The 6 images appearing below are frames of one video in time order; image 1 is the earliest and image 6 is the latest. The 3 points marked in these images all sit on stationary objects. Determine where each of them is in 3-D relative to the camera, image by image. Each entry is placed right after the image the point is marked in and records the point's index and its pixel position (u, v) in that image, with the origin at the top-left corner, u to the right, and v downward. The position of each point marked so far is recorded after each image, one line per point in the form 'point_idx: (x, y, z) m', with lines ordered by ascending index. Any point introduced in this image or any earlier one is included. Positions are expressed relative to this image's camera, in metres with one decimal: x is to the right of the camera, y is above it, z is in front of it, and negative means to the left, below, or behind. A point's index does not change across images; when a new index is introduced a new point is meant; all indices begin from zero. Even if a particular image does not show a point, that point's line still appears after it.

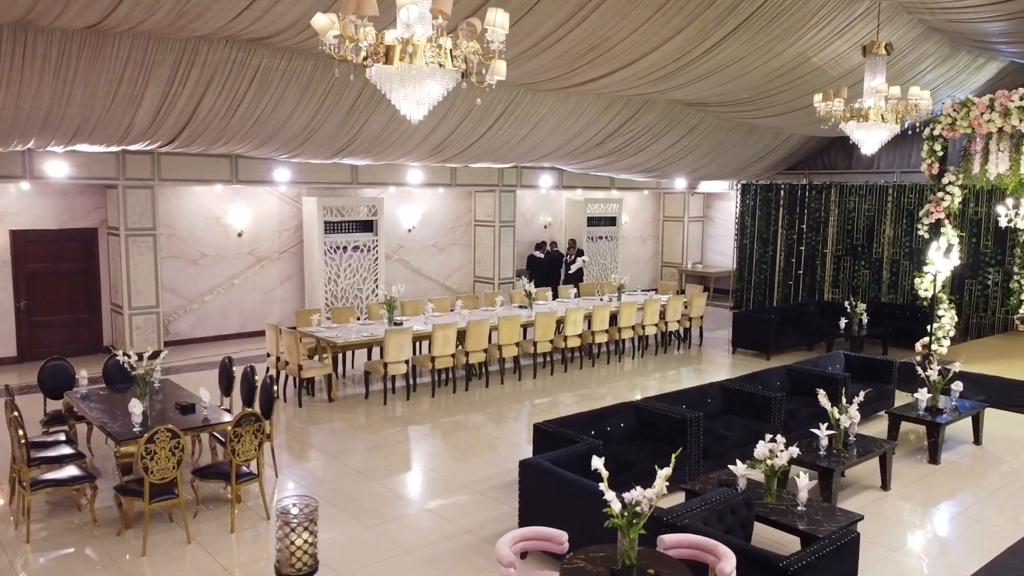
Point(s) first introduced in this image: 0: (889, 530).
0: (+2.6, -1.6, +5.3) m
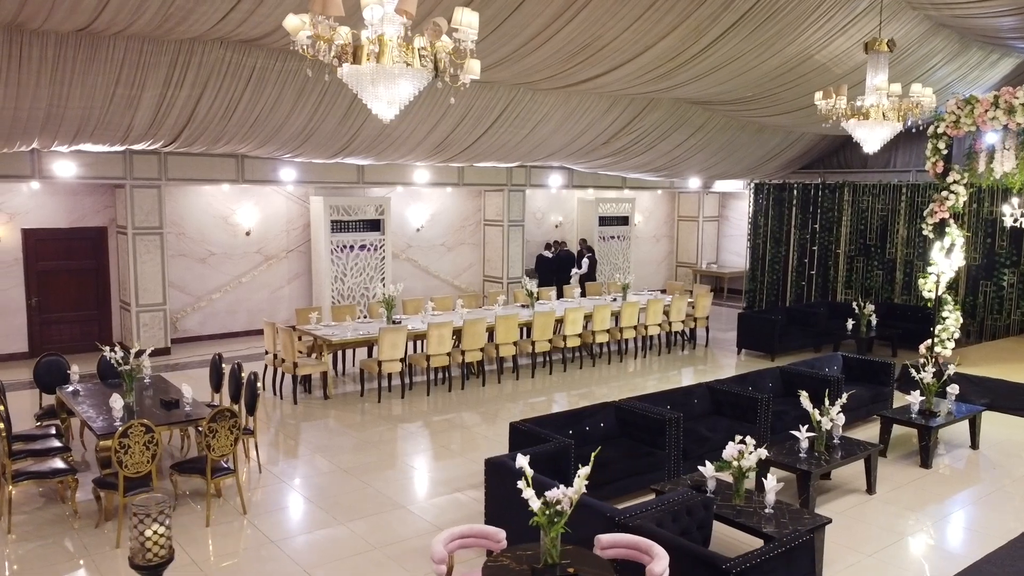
0: (+2.4, -1.7, +5.2) m
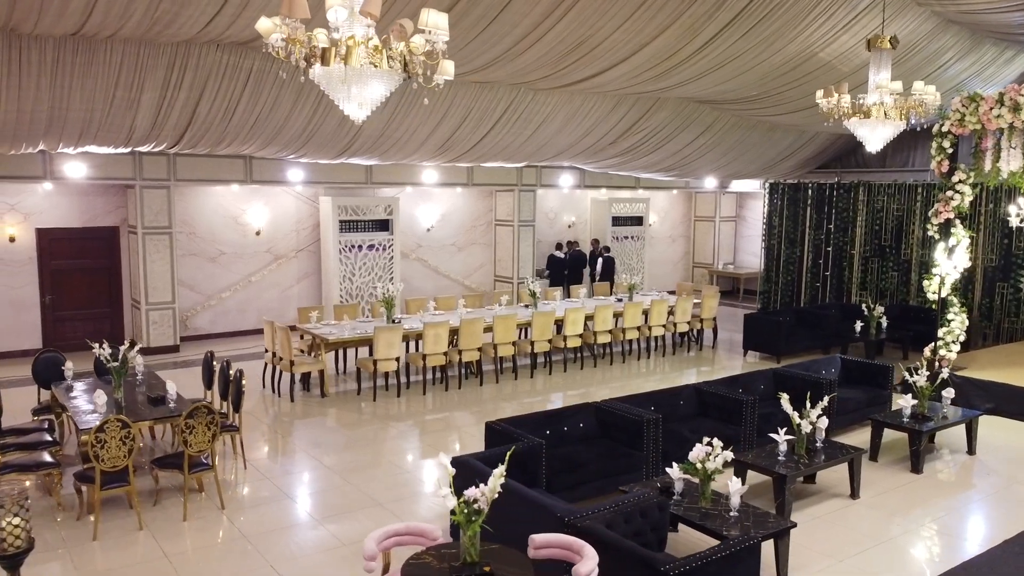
0: (+2.2, -1.7, +5.1) m
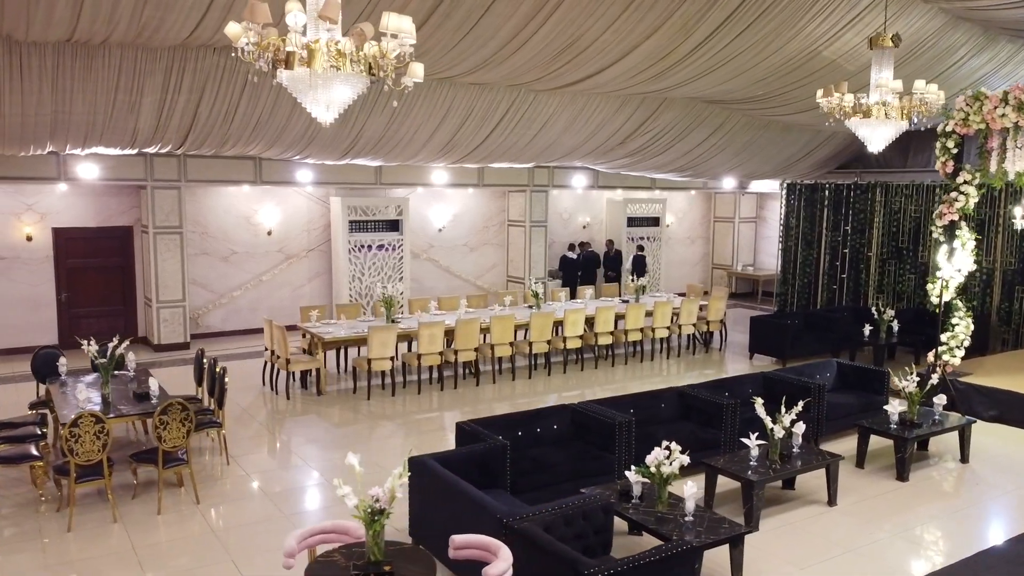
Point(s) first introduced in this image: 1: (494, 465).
0: (+2.0, -1.7, +5.1) m
1: (-0.1, -1.1, +4.9) m
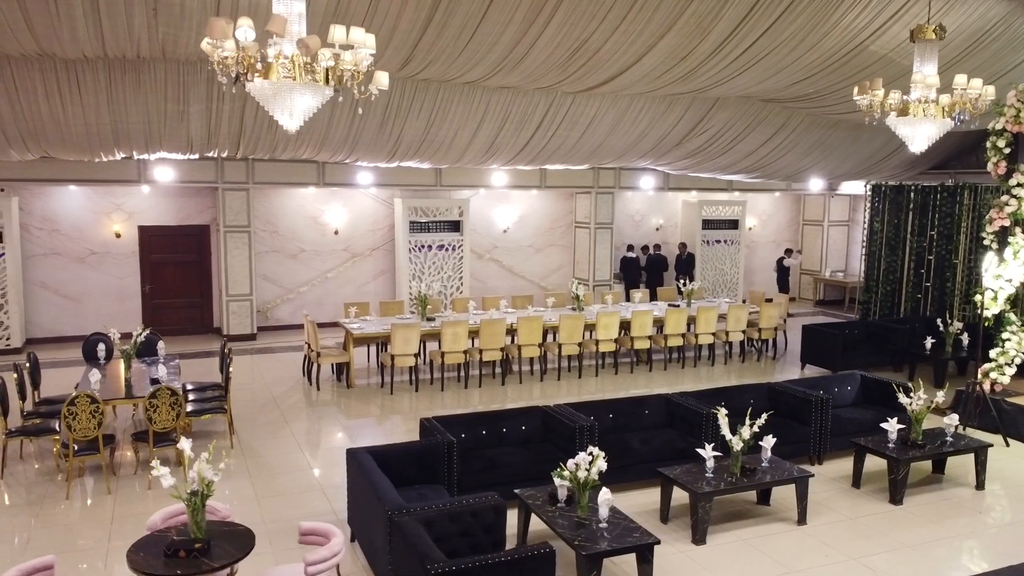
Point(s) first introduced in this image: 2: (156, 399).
0: (+1.6, -1.7, +4.9) m
1: (-0.5, -1.1, +5.1) m
2: (-2.6, -0.8, +5.8) m
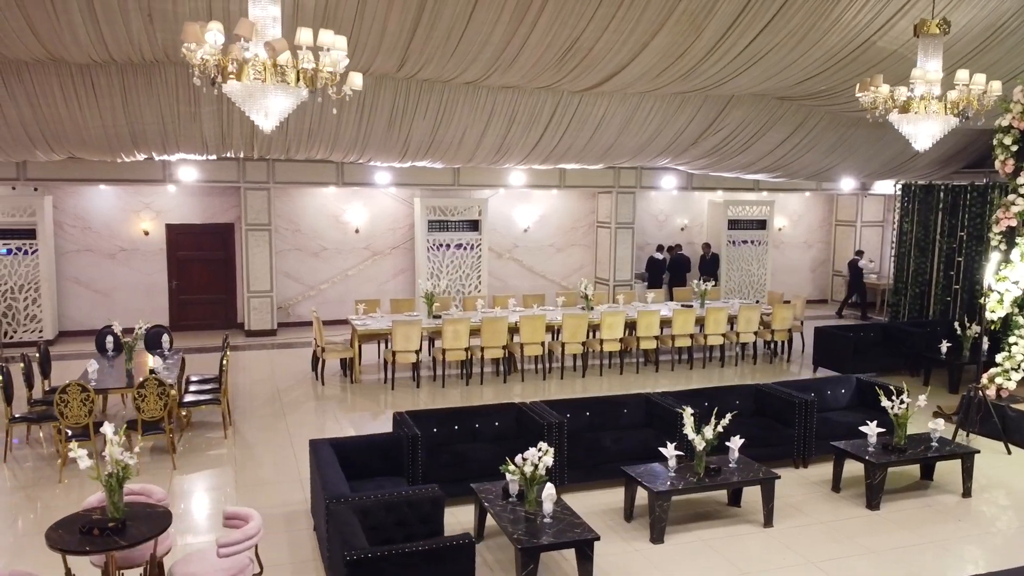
0: (+1.3, -1.7, +4.8) m
1: (-0.7, -1.1, +5.2) m
2: (-2.8, -0.8, +6.1) m
